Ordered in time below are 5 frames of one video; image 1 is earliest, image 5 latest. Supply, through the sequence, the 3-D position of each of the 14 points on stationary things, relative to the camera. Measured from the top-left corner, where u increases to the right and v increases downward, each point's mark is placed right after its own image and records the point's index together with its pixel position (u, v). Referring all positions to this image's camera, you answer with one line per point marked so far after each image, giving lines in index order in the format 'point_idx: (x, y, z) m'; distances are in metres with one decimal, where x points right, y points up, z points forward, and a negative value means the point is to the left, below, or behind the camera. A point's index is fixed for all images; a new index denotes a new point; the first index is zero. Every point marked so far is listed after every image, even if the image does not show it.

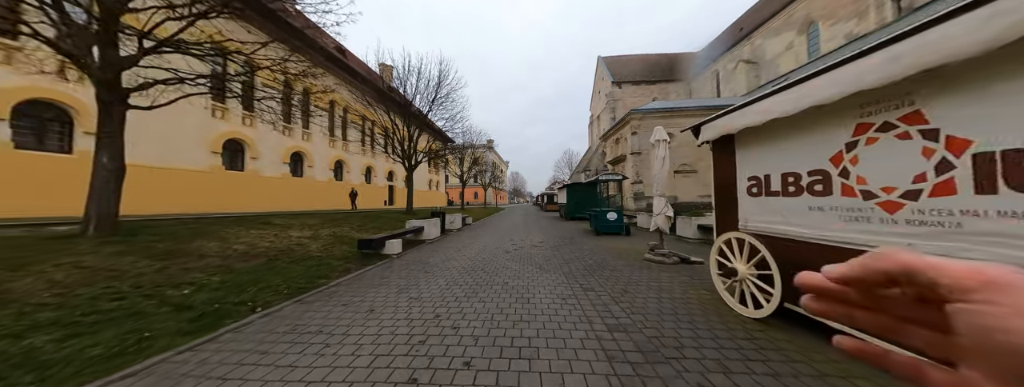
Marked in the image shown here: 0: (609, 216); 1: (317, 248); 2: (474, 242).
0: (+5.3, -1.2, +12.5) m
1: (-6.4, -1.8, +7.5) m
2: (-2.0, -2.4, +11.5) m
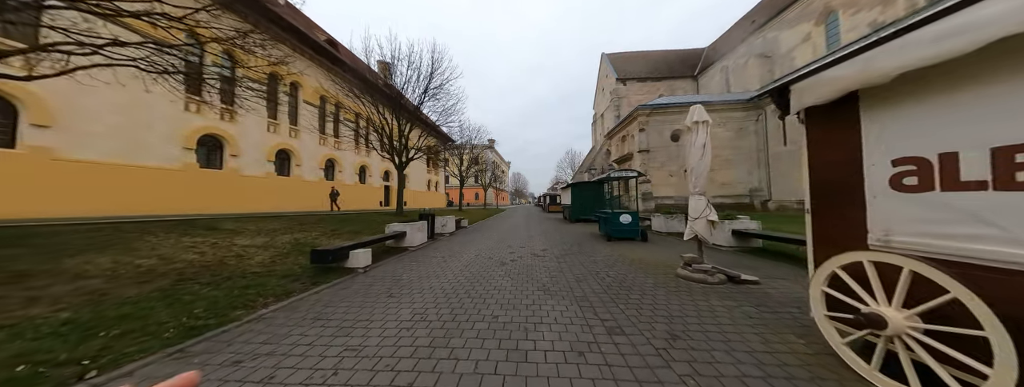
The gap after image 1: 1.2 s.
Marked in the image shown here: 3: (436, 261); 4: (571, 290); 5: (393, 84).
0: (+5.3, -1.2, +10.8) m
1: (-6.6, -1.8, +5.9) m
2: (-2.0, -2.4, +9.9) m
3: (-2.6, -2.3, +7.8) m
4: (+1.4, -2.2, +5.3) m
5: (-8.4, +7.7, +16.0) m
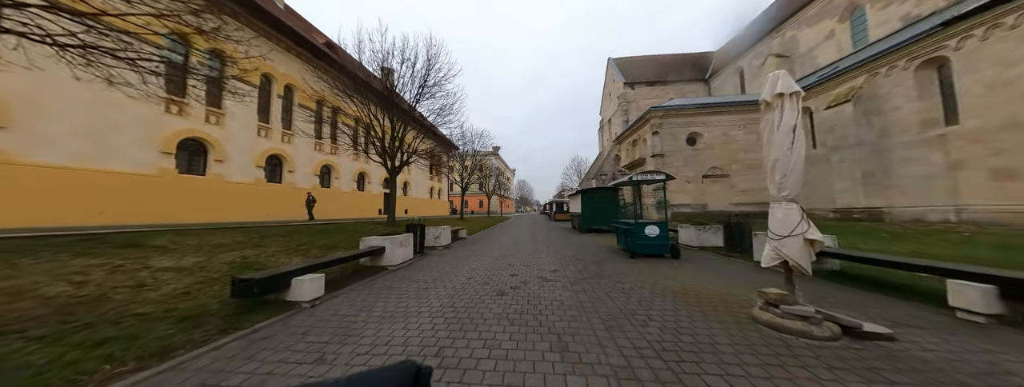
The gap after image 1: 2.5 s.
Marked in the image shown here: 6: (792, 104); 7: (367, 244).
0: (+5.4, -1.5, +8.9) m
1: (-6.6, -1.9, +4.3) m
2: (-1.9, -2.6, +8.2) m
3: (-2.6, -2.5, +6.0) m
4: (+1.4, -2.3, +3.5) m
5: (-8.2, +7.2, +14.8) m
6: (+4.7, +1.5, +3.9) m
7: (-4.7, -1.7, +7.4) m
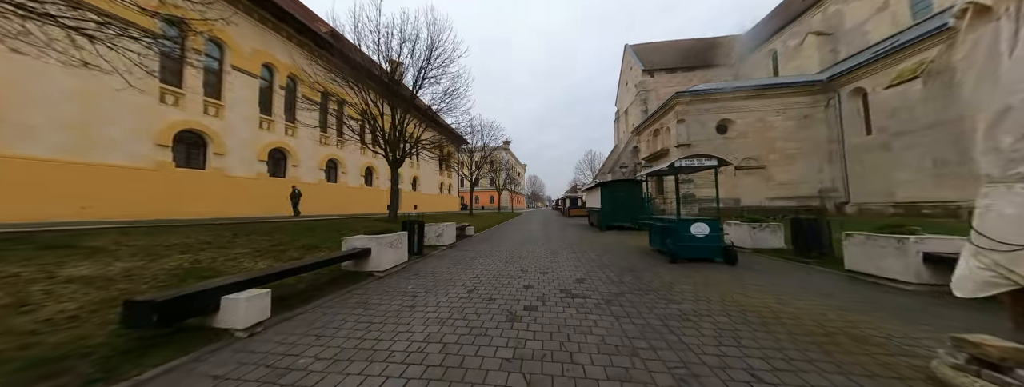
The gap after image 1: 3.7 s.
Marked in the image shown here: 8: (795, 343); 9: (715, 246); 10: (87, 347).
0: (+5.8, -1.1, +7.2) m
1: (-6.3, -1.7, +3.1) m
2: (-1.6, -2.4, +6.8) m
3: (-2.3, -2.2, +4.7) m
4: (+1.5, -2.1, +1.9) m
5: (-7.5, +7.6, +13.5) m
6: (+4.9, +1.8, +2.1) m
7: (-4.4, -1.4, +6.1) m
8: (+3.9, -2.1, +3.3) m
9: (+6.4, -1.6, +7.1) m
10: (-5.2, -1.9, +2.8) m
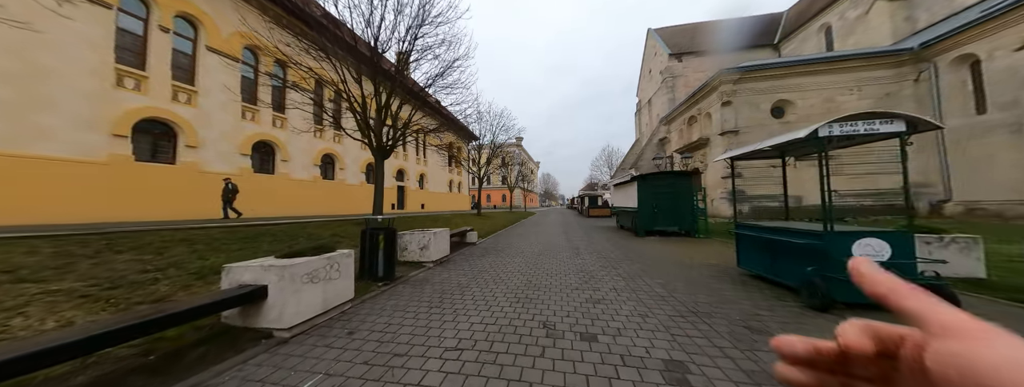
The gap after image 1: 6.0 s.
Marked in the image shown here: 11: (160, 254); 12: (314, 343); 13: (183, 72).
0: (+6.1, -1.0, +3.9) m
1: (-6.3, -1.6, +0.5) m
2: (-1.3, -2.2, +3.9) m
3: (-2.2, -2.1, +1.9) m
4: (+1.5, -2.0, -1.1) m
5: (-6.9, +7.7, +10.9) m
6: (+4.9, +1.9, -1.2) m
7: (-4.1, -1.3, +3.4) m
8: (+3.9, -2.0, +0.2) m
9: (+6.6, -1.5, +3.8) m
10: (-5.2, -1.8, +0.2) m
11: (-7.6, -1.3, +5.0) m
12: (-2.7, -2.1, +3.5) m
13: (-20.0, +7.4, +13.8) m
